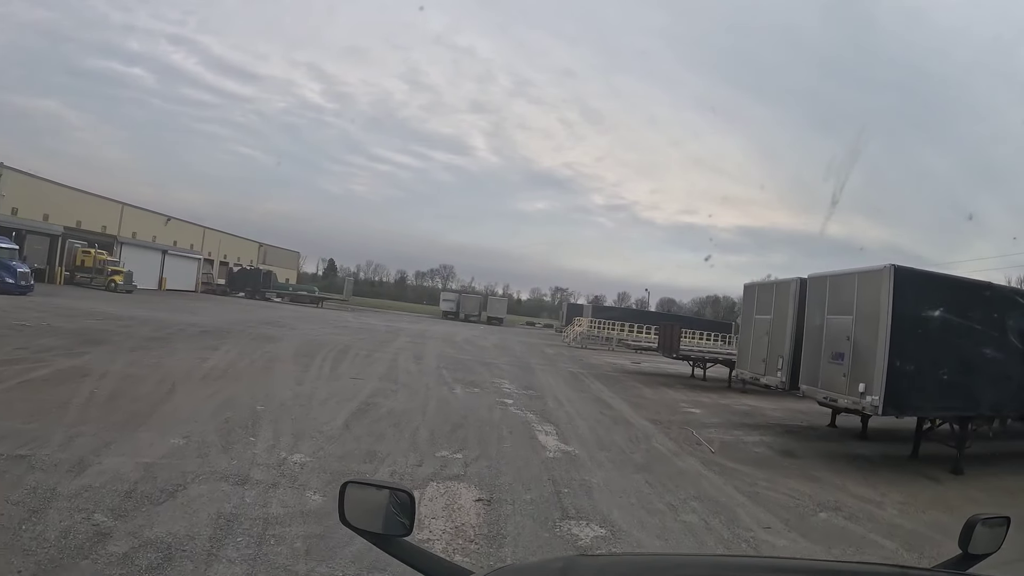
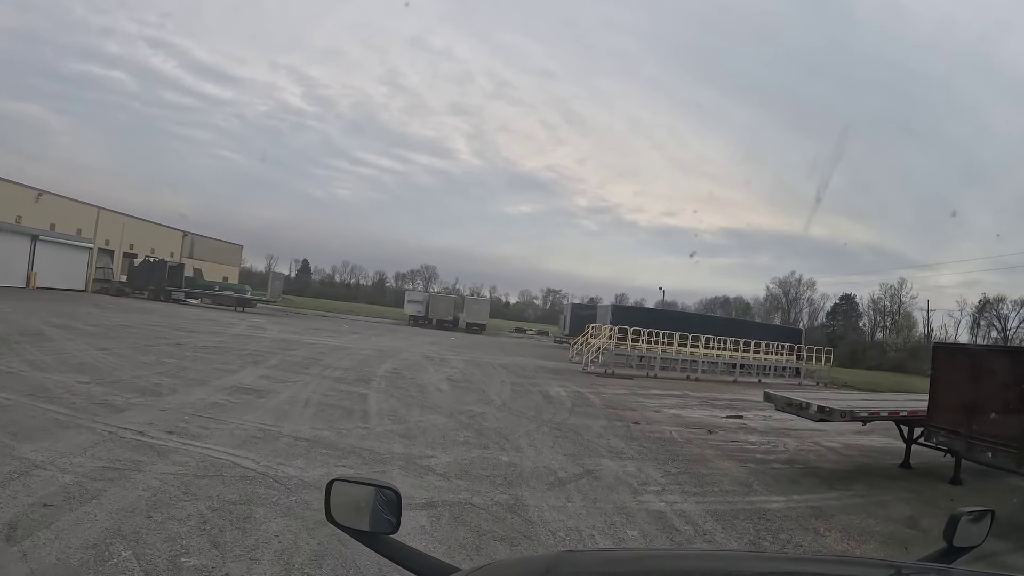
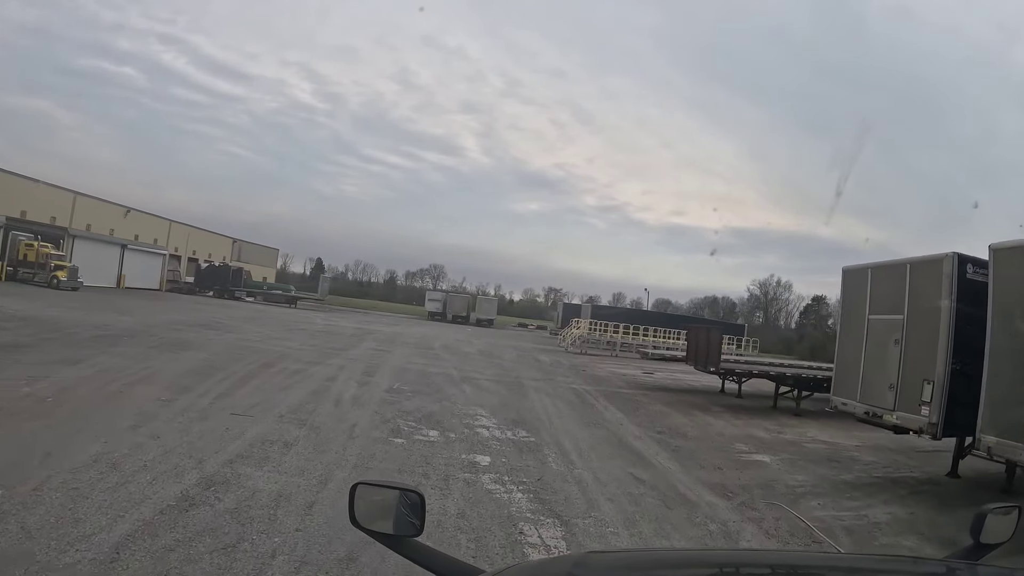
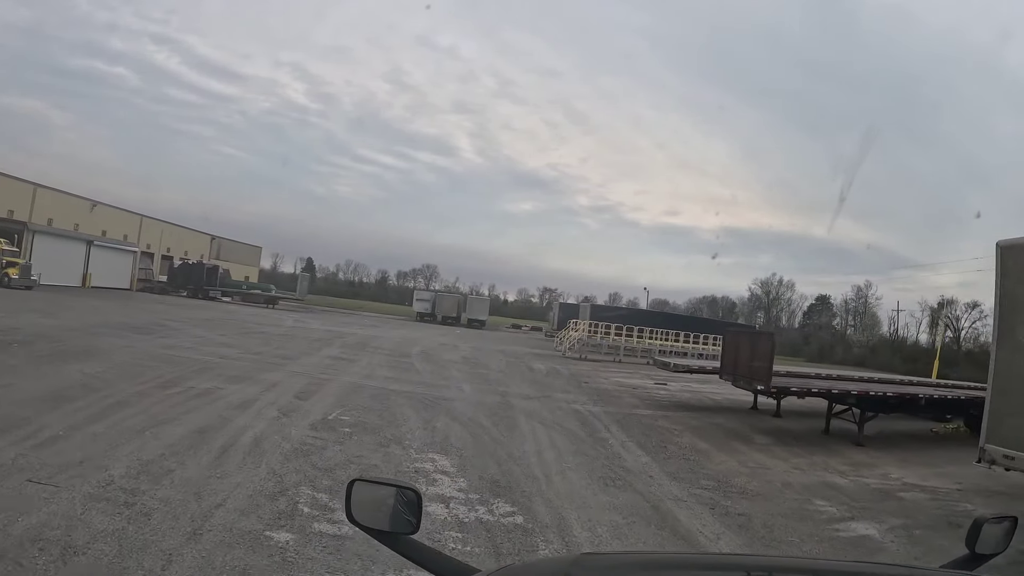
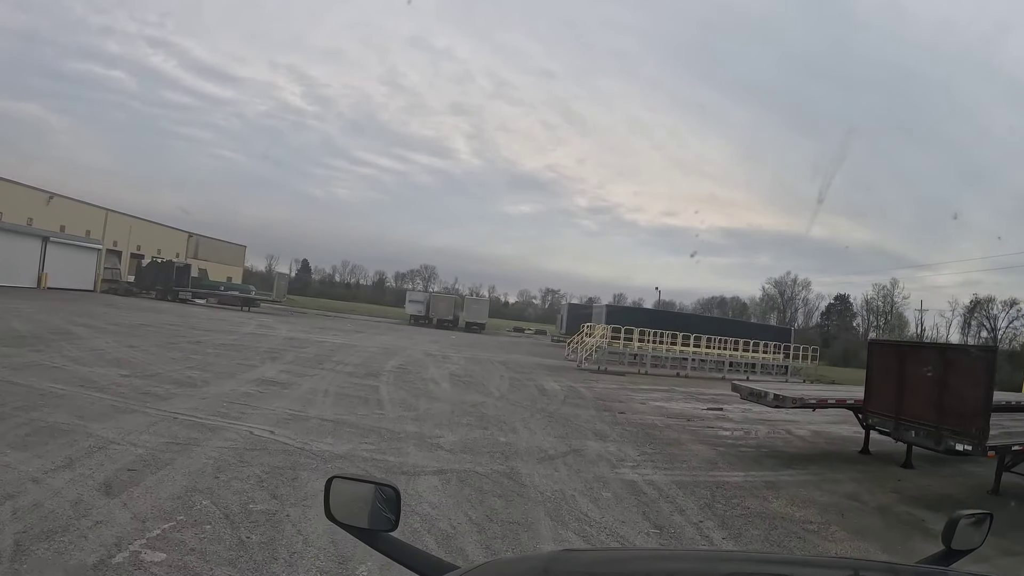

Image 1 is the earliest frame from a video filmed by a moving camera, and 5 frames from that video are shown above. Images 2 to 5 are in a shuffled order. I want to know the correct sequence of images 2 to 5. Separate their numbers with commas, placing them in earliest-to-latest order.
3, 4, 5, 2
